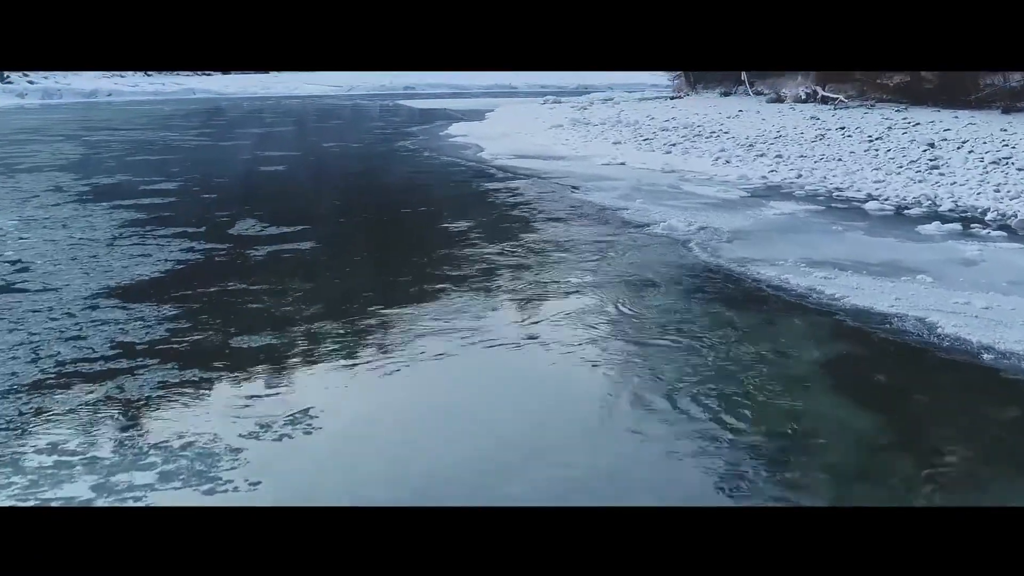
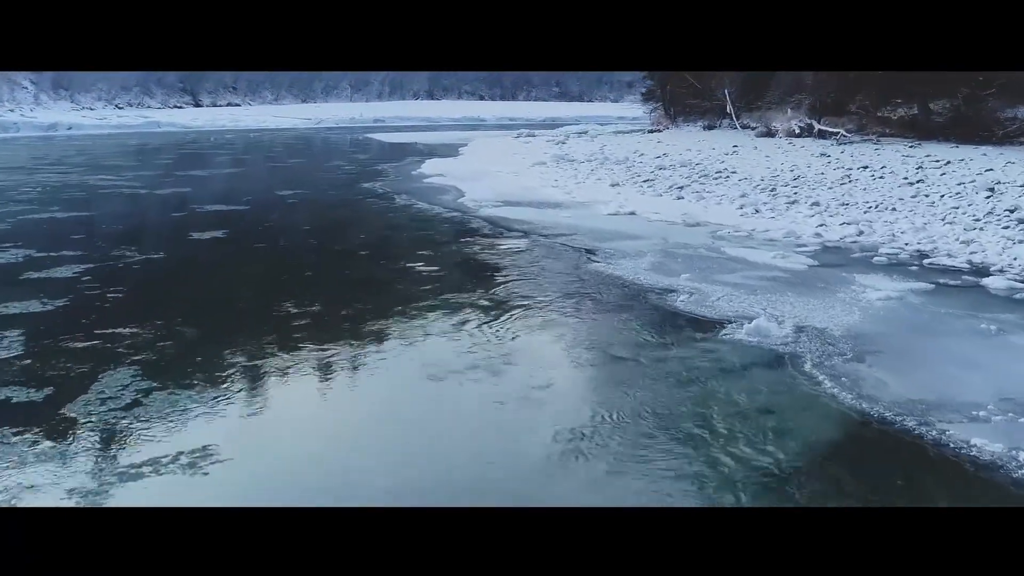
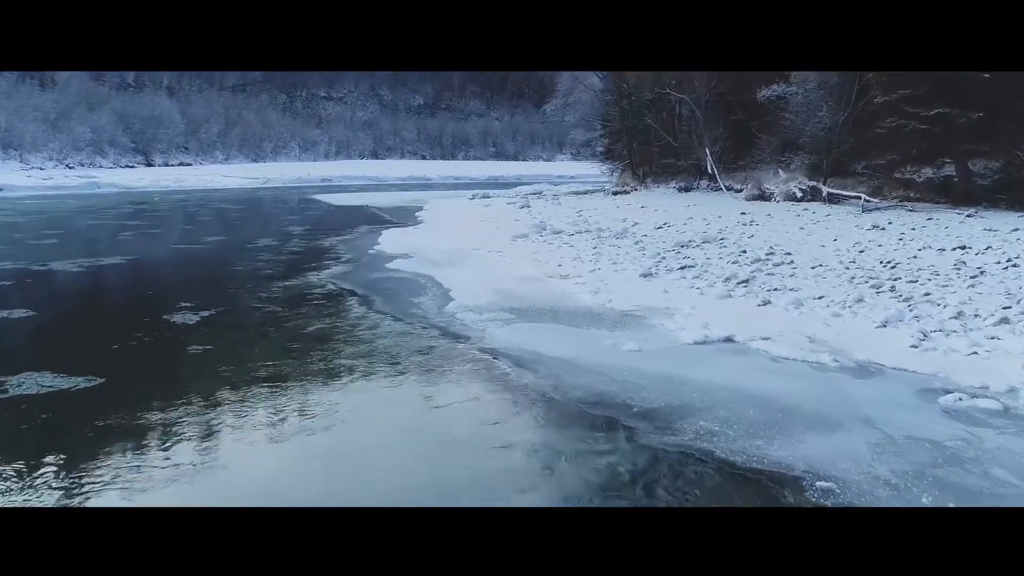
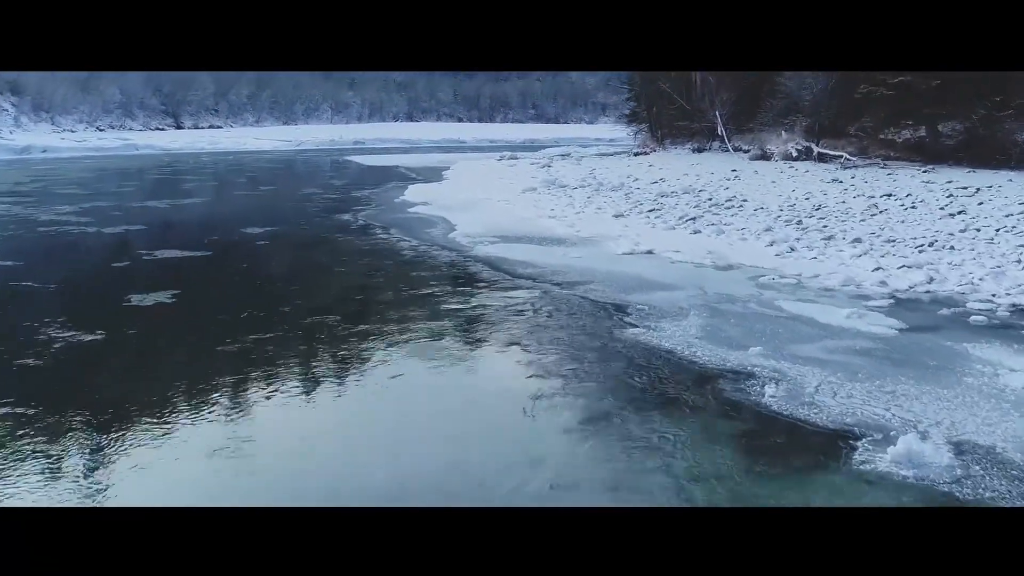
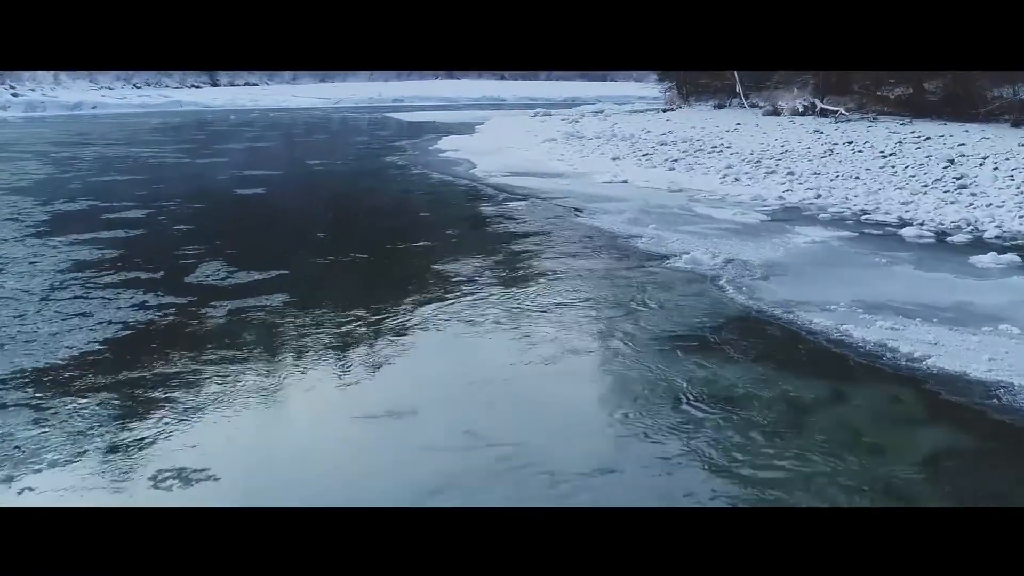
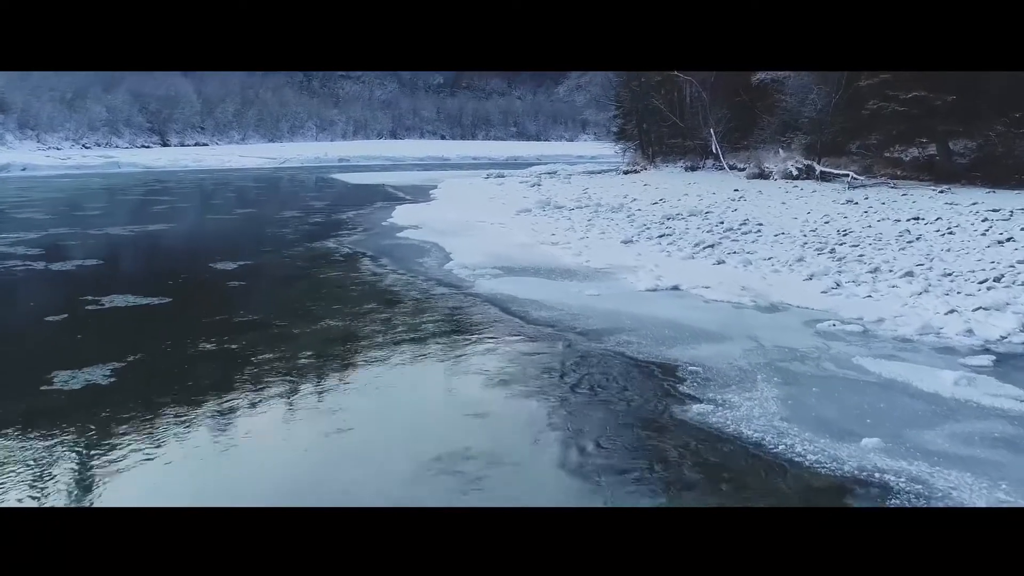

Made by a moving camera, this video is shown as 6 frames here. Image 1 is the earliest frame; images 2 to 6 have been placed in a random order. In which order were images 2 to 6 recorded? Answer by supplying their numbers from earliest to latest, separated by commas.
5, 2, 4, 6, 3
